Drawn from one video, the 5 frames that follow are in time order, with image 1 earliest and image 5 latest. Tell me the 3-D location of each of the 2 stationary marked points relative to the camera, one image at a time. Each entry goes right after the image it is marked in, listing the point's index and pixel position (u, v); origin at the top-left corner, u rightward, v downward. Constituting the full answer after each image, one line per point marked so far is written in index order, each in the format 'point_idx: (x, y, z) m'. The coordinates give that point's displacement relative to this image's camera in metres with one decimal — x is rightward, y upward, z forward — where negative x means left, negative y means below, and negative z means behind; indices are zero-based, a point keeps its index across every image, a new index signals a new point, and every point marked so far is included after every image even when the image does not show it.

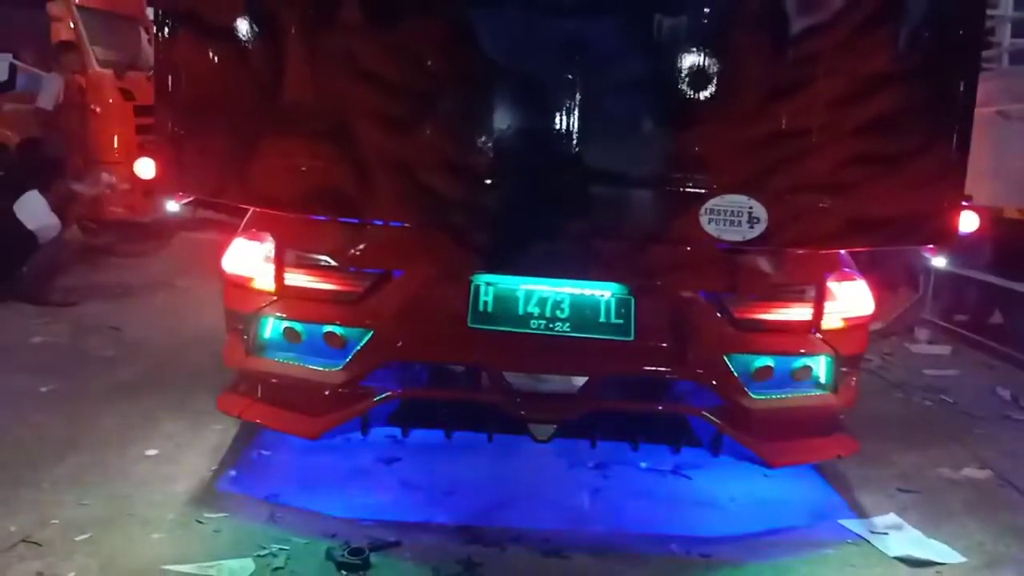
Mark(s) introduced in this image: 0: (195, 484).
0: (-1.4, -0.9, +3.7) m
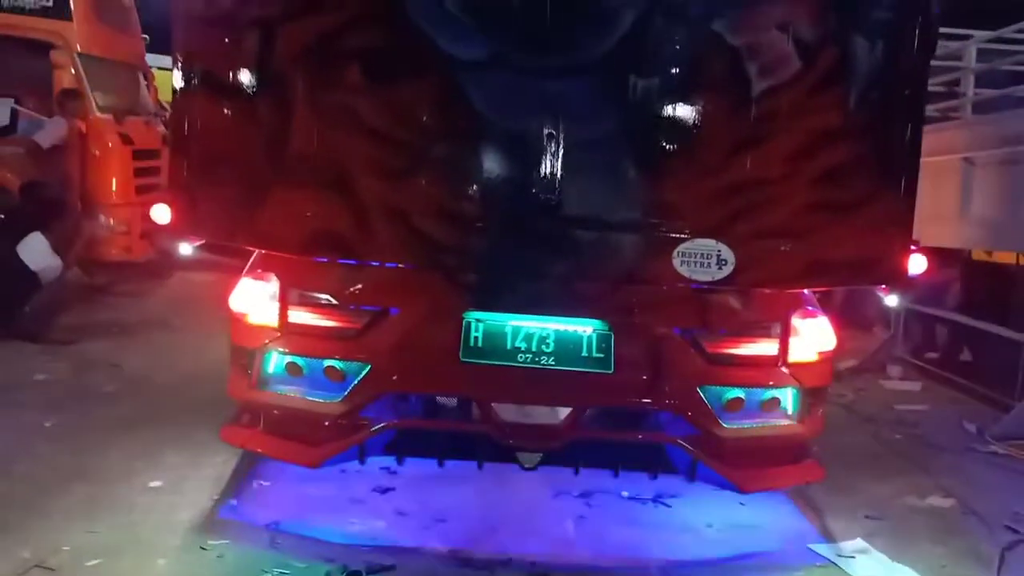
0: (-1.5, -1.0, +3.9) m
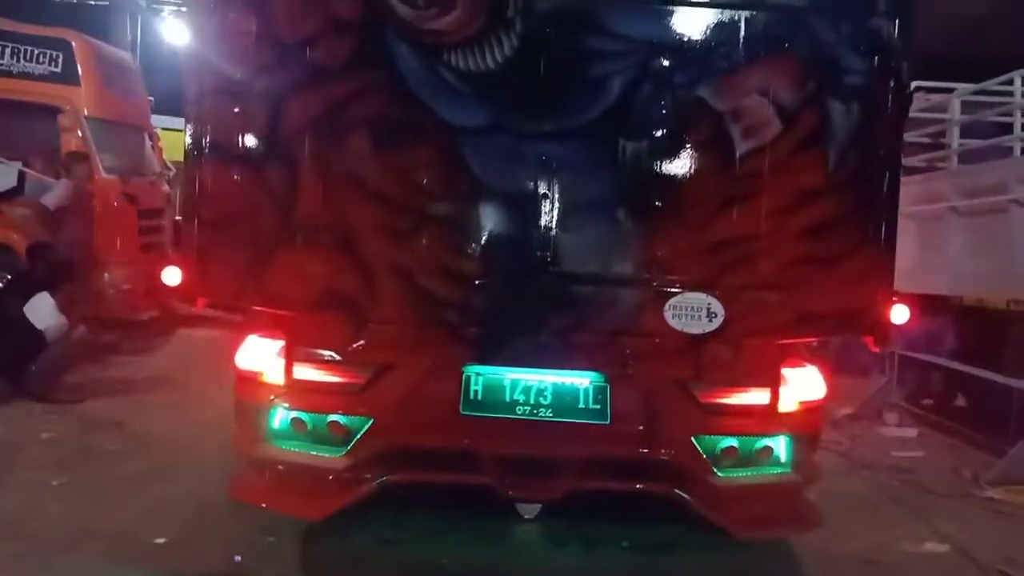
0: (-1.5, -1.3, +3.9) m
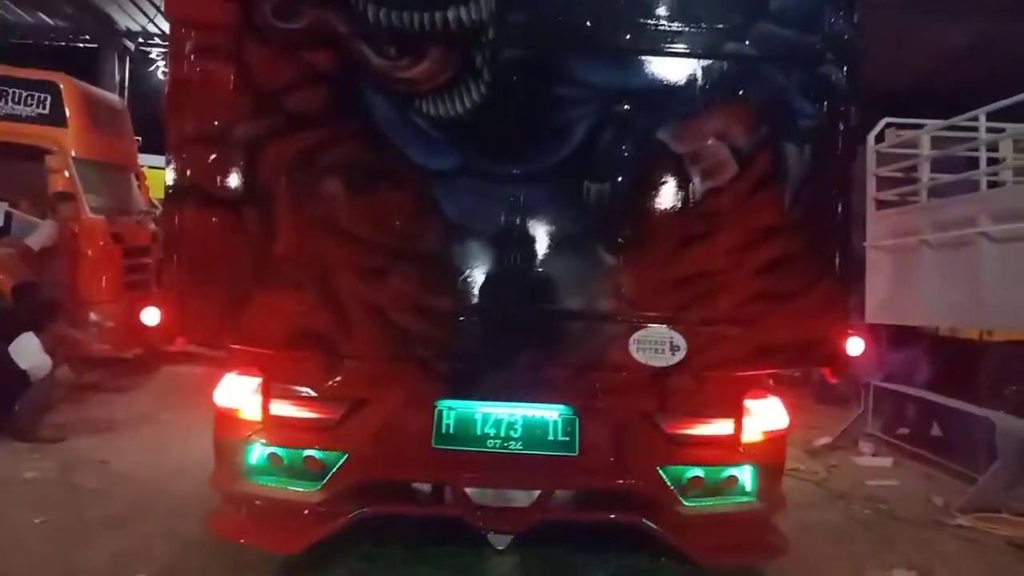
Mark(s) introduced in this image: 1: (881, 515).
0: (-1.6, -1.5, +3.9) m
1: (+2.5, -1.5, +5.5) m
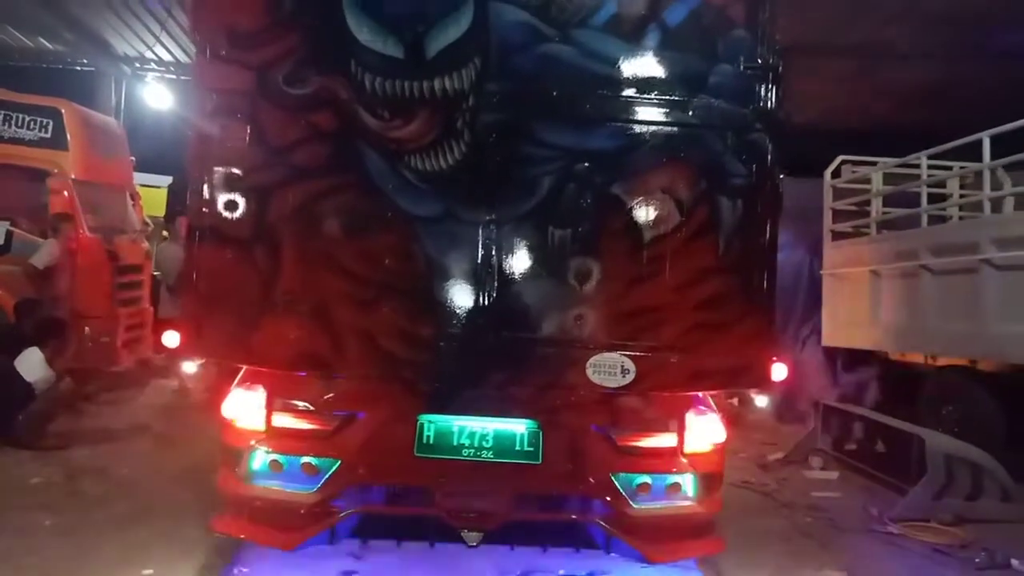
0: (-1.7, -1.6, +4.4) m
1: (+2.3, -1.7, +6.1) m
